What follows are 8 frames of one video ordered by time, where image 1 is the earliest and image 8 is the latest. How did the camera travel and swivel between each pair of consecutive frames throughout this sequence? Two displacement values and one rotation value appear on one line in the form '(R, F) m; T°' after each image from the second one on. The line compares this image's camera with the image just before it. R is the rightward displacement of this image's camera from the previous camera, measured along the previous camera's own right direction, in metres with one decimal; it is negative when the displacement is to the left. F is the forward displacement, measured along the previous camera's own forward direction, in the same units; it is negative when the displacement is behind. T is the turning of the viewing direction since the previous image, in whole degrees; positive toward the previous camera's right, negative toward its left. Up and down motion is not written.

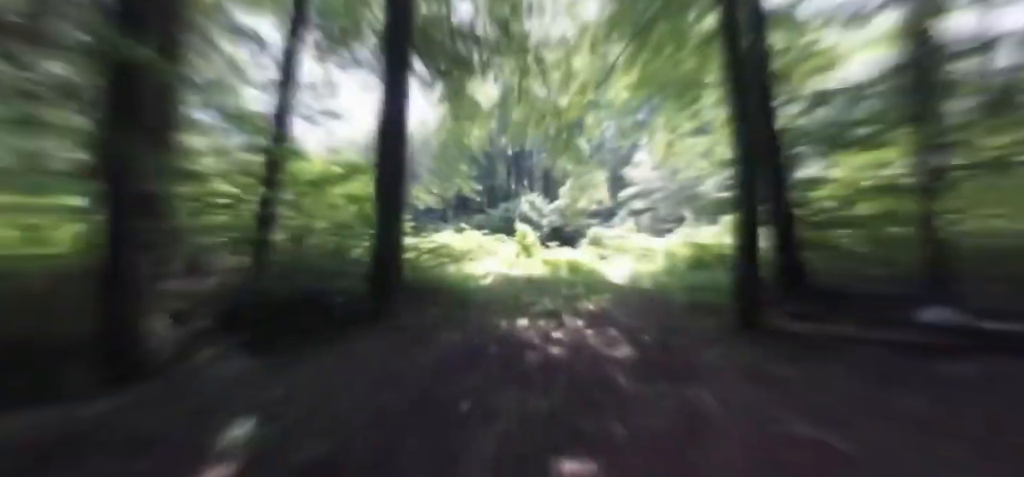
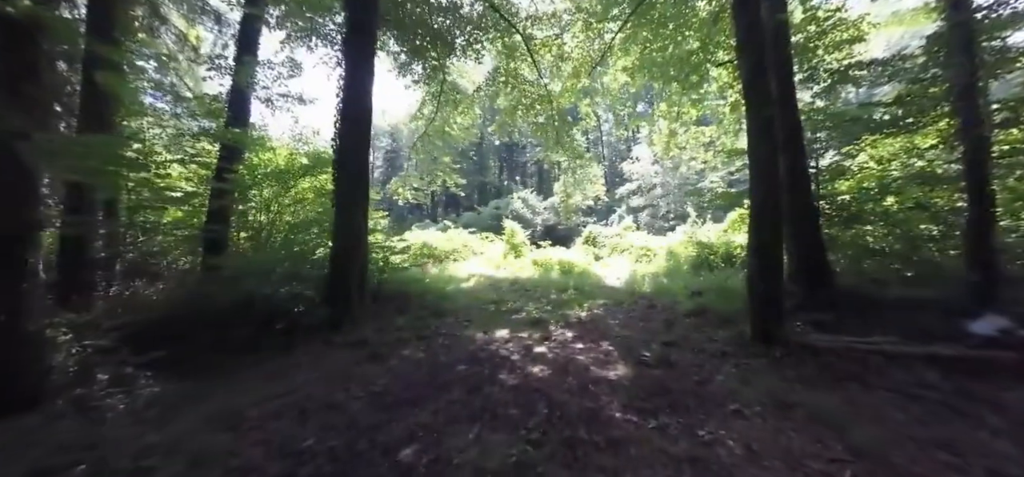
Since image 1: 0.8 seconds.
(+0.1, +1.0) m; +2°
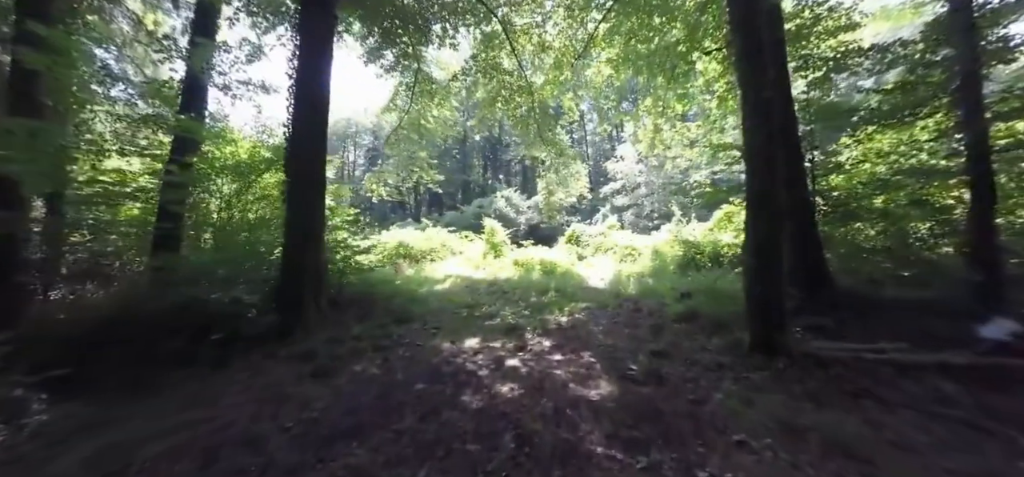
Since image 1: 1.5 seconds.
(+0.2, +0.5) m; +2°
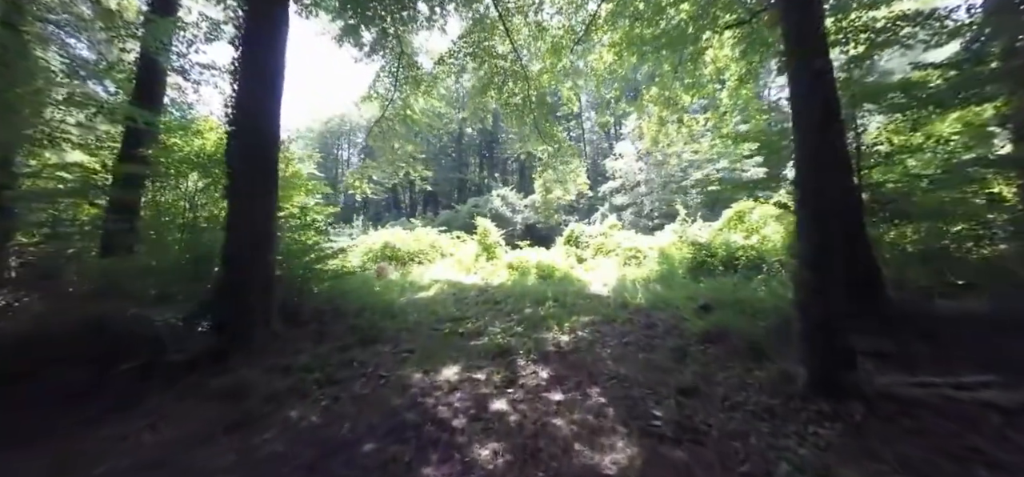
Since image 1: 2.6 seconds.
(+0.1, +0.9) m; 0°
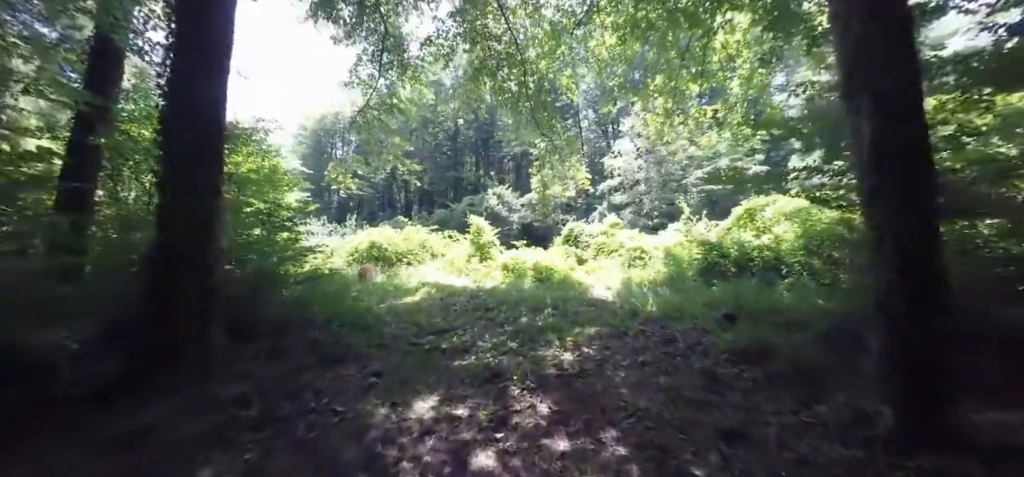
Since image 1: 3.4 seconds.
(0.0, +0.7) m; 0°
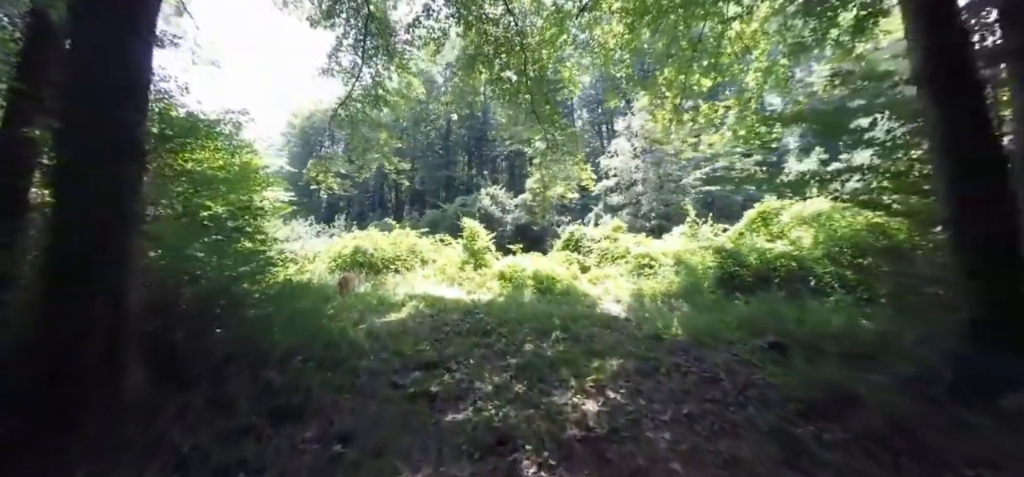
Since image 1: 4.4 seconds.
(-0.1, +0.8) m; +1°
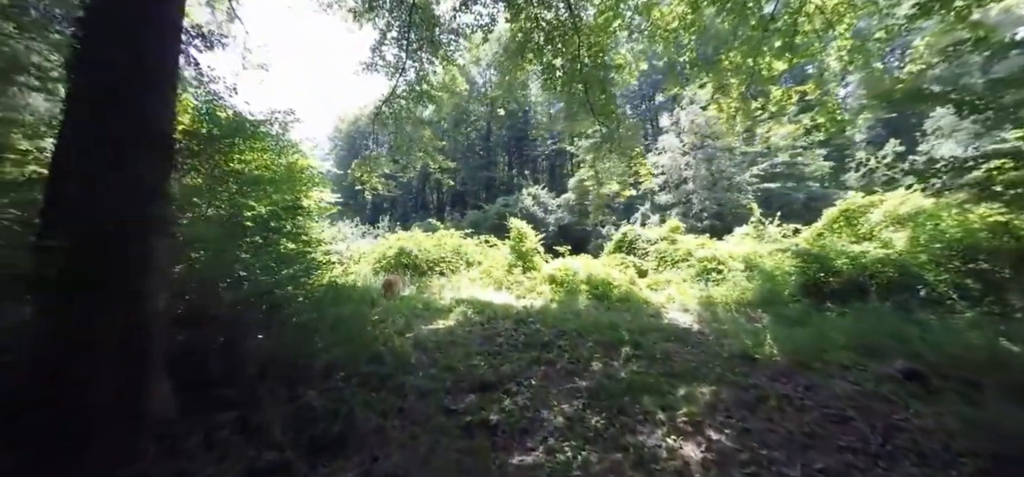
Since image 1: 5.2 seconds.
(-0.2, +0.5) m; -6°
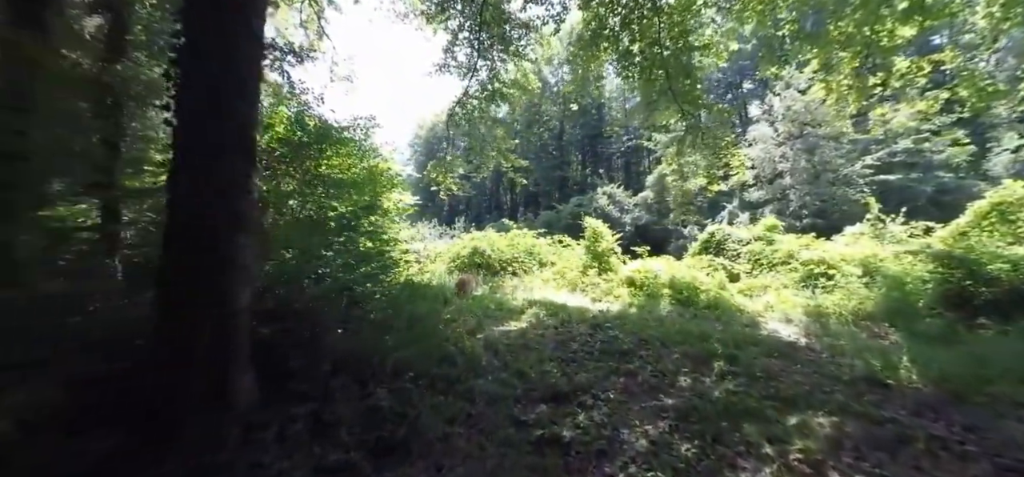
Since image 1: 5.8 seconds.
(0.0, +0.2) m; -11°
